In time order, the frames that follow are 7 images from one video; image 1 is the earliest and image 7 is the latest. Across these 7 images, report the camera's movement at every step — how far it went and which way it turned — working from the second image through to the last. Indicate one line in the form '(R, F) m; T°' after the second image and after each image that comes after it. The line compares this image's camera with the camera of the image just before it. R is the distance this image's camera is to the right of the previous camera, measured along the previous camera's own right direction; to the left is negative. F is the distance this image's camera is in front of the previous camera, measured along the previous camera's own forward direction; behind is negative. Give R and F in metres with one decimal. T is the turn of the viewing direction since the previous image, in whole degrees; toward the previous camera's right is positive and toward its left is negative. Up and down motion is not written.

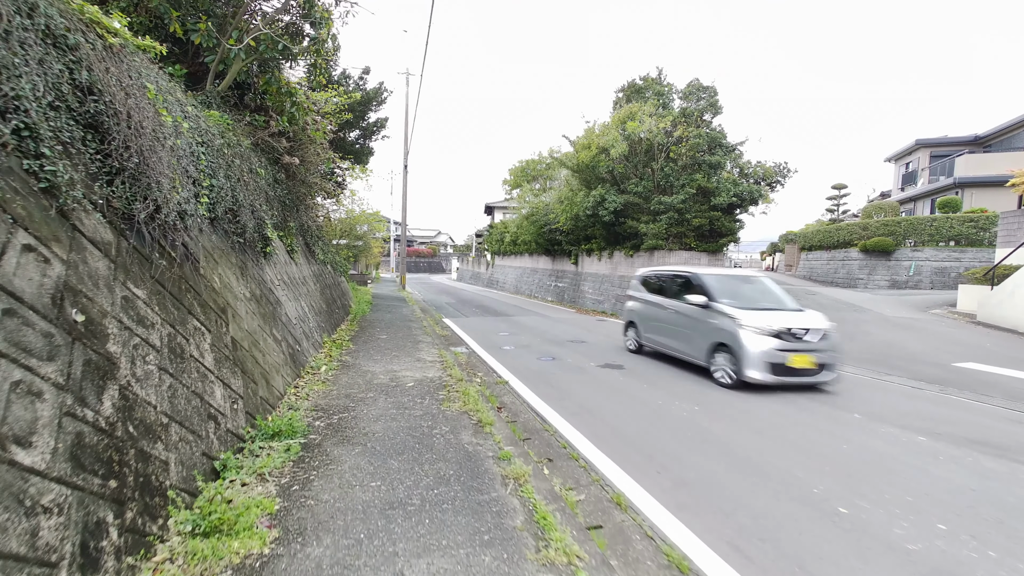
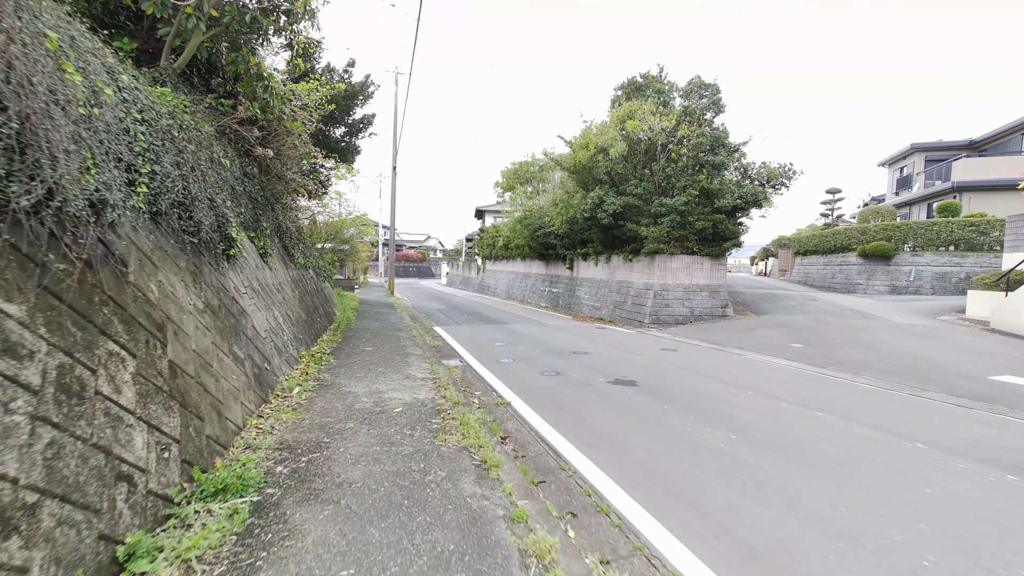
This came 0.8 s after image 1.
(-0.1, +0.6) m; +1°
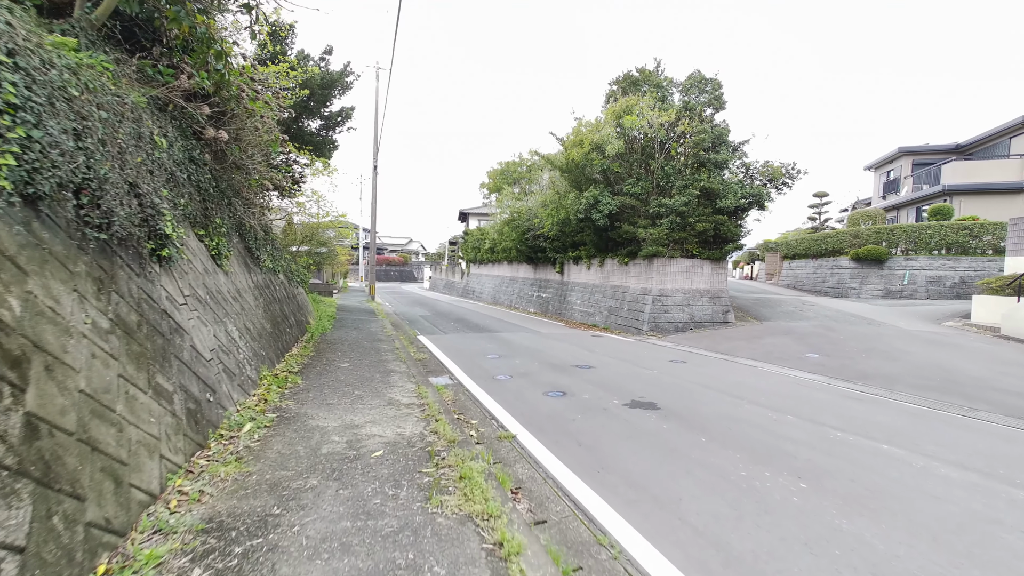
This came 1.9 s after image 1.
(-0.2, +0.8) m; +2°
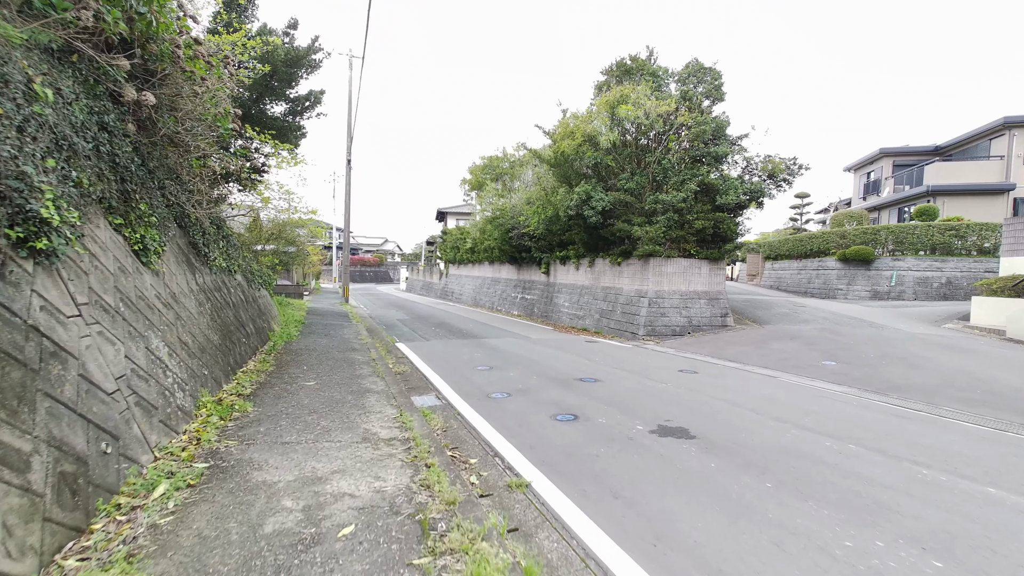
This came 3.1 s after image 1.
(-0.2, +0.9) m; +3°
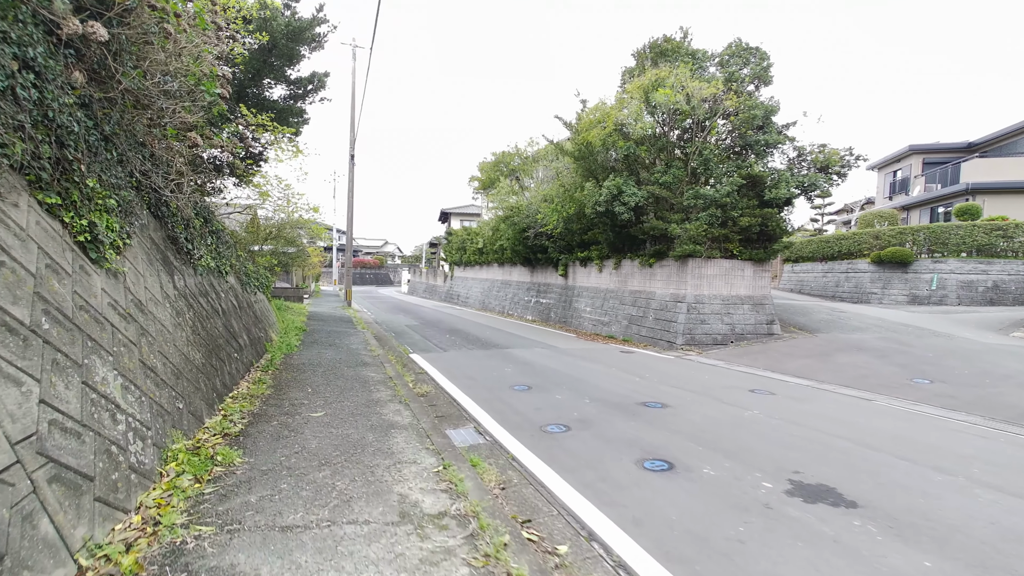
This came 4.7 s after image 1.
(-0.6, +1.1) m; 0°
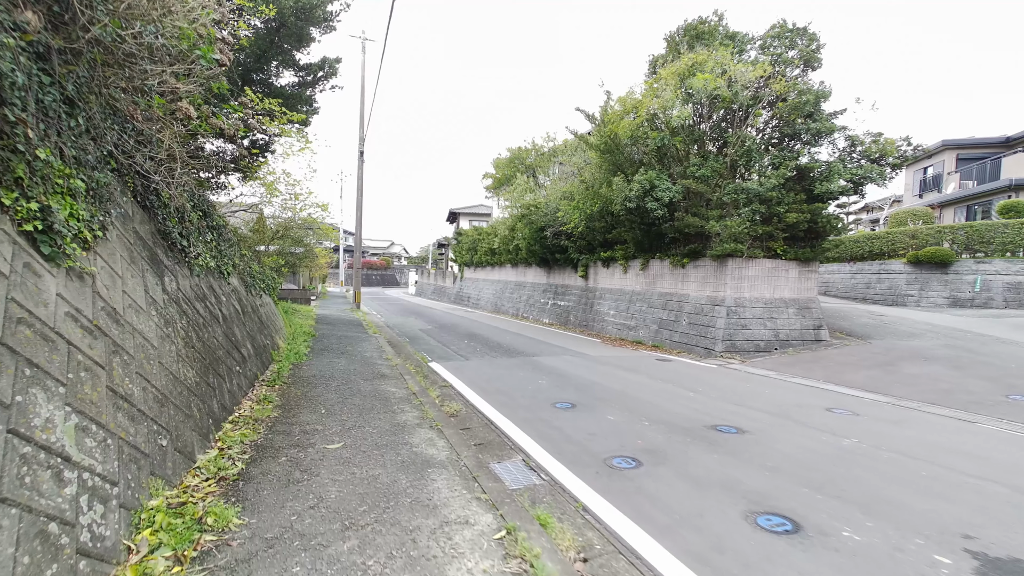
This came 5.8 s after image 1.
(-0.4, +0.7) m; -1°
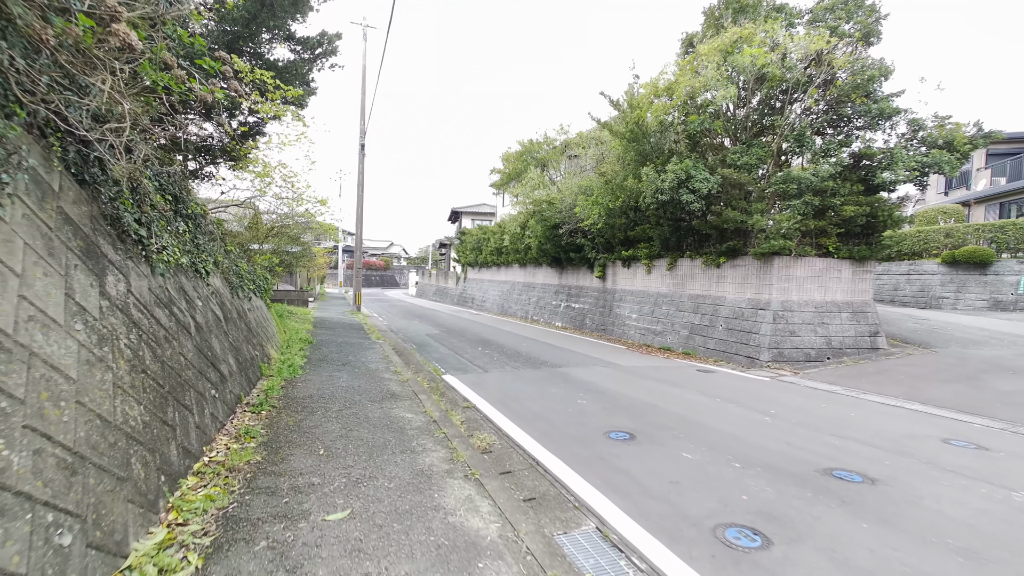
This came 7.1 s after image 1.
(-0.4, +1.0) m; 0°
